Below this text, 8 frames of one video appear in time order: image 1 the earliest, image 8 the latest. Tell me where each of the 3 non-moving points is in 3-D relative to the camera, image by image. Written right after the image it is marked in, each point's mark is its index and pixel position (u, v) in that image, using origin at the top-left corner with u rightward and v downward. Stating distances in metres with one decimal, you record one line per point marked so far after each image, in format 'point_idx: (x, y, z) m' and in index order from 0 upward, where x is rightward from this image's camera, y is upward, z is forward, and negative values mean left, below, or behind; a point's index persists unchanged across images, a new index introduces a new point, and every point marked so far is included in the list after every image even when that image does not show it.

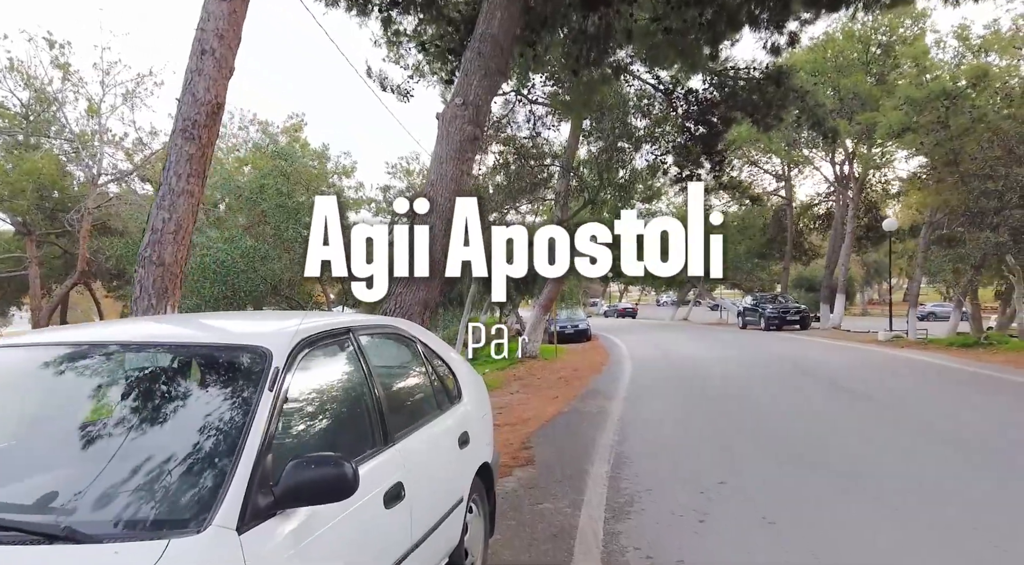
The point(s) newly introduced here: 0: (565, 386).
0: (+0.9, -1.7, +11.6) m
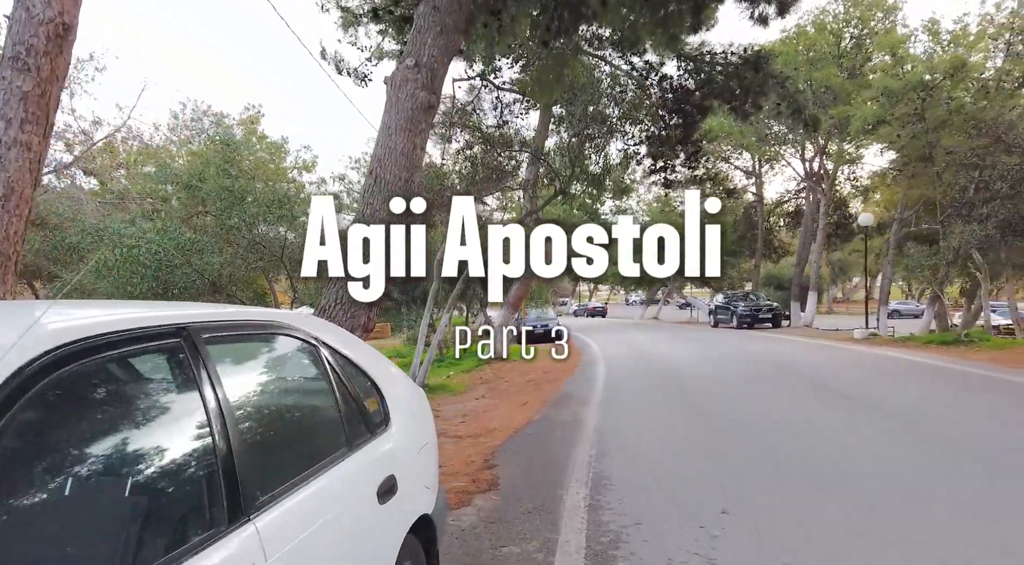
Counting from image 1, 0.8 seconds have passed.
0: (+0.4, -1.6, +10.7) m
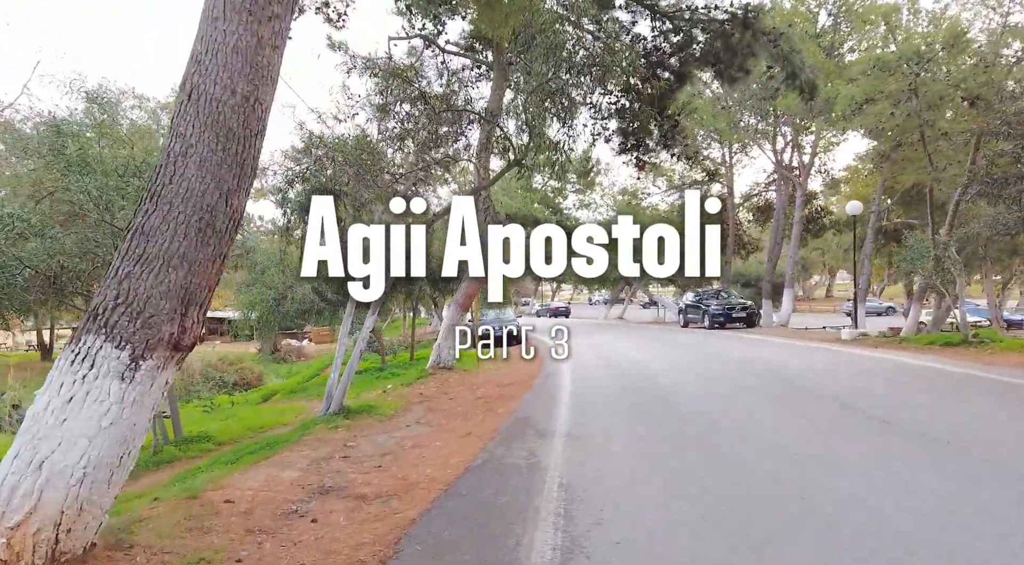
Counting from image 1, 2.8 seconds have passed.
0: (-0.3, -1.5, +8.5) m
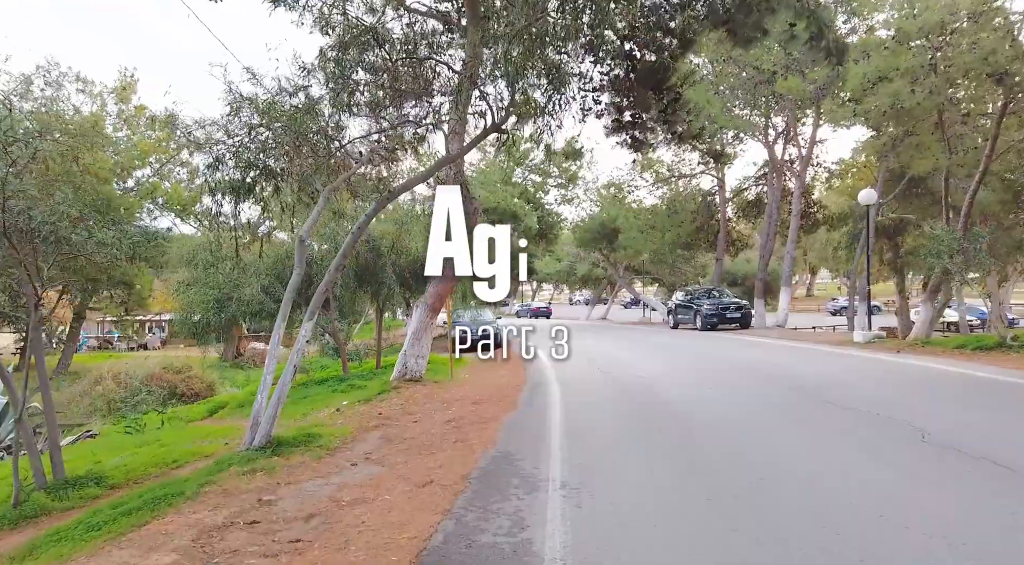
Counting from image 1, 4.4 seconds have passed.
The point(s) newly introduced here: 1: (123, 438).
0: (-0.5, -1.5, +6.7) m
1: (-5.6, -2.2, +10.6) m
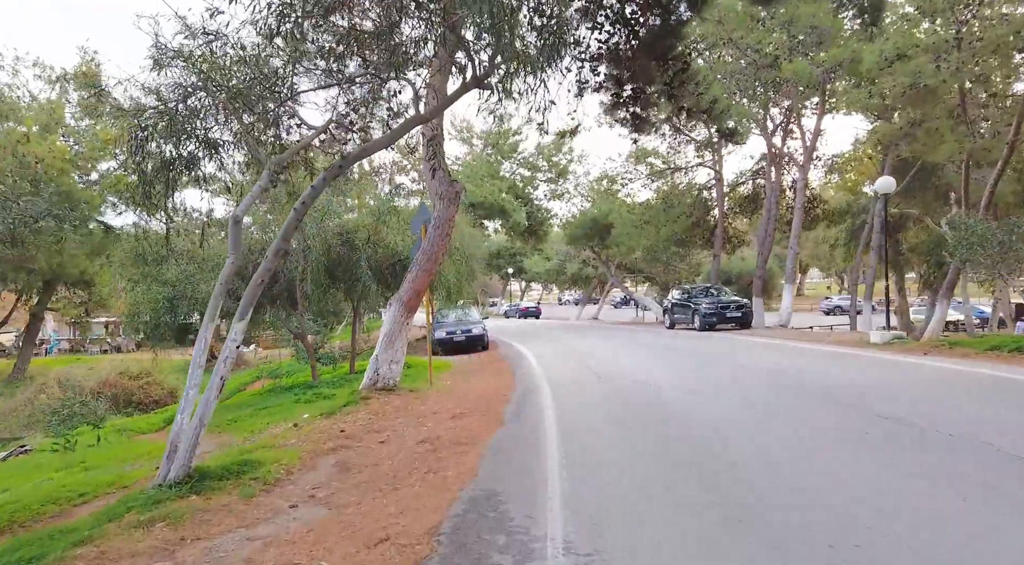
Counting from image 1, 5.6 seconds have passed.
0: (-0.6, -1.4, +5.3) m
1: (-5.8, -2.2, +9.2) m
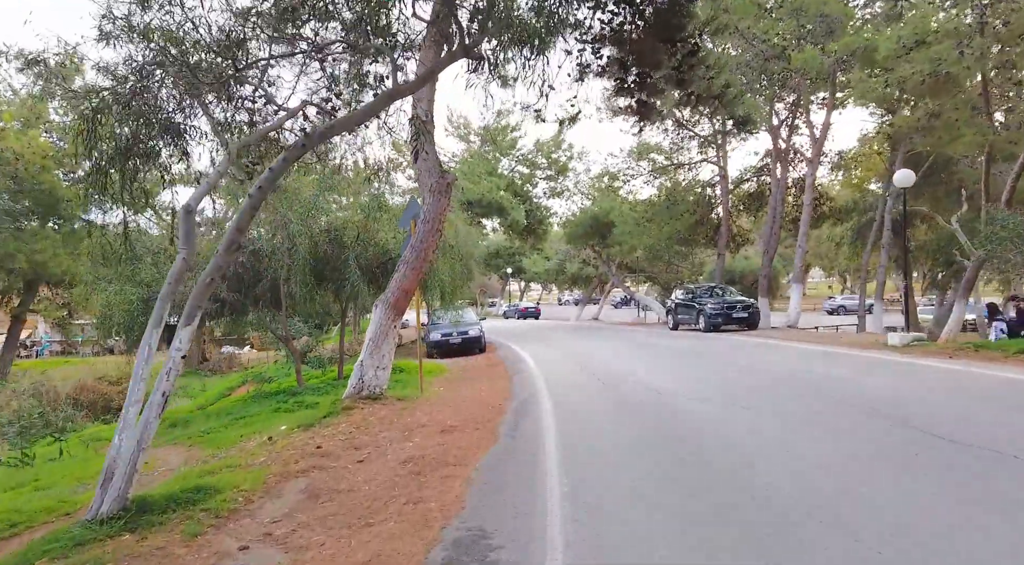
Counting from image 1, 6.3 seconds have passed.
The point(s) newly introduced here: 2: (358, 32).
0: (-0.6, -1.4, +4.6) m
1: (-5.9, -2.2, +8.4) m
2: (-1.8, +2.5, +7.5) m
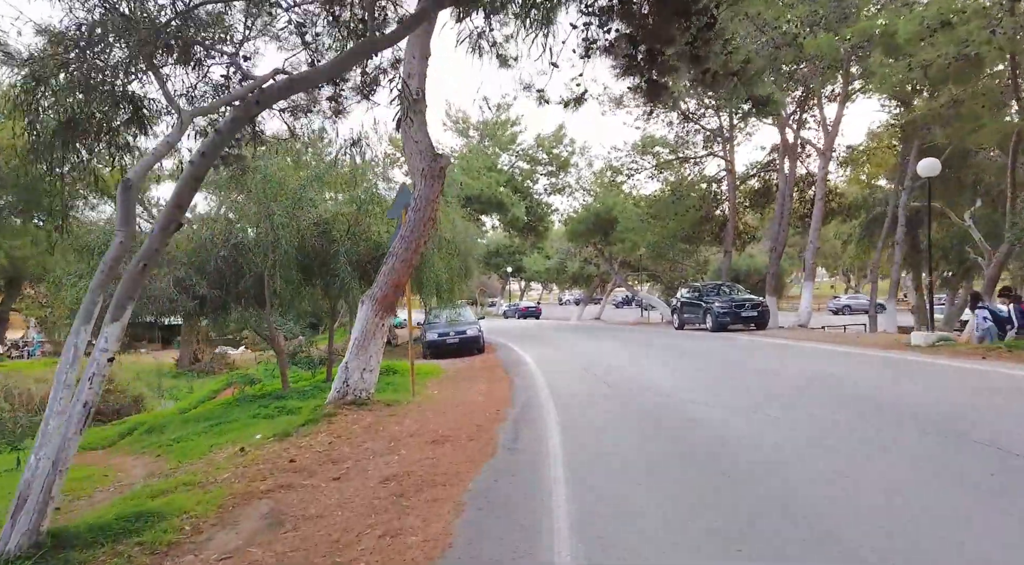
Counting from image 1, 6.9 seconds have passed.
0: (-0.7, -1.3, +3.8) m
1: (-5.9, -2.1, +7.7) m
2: (-1.8, +2.6, +6.7) m
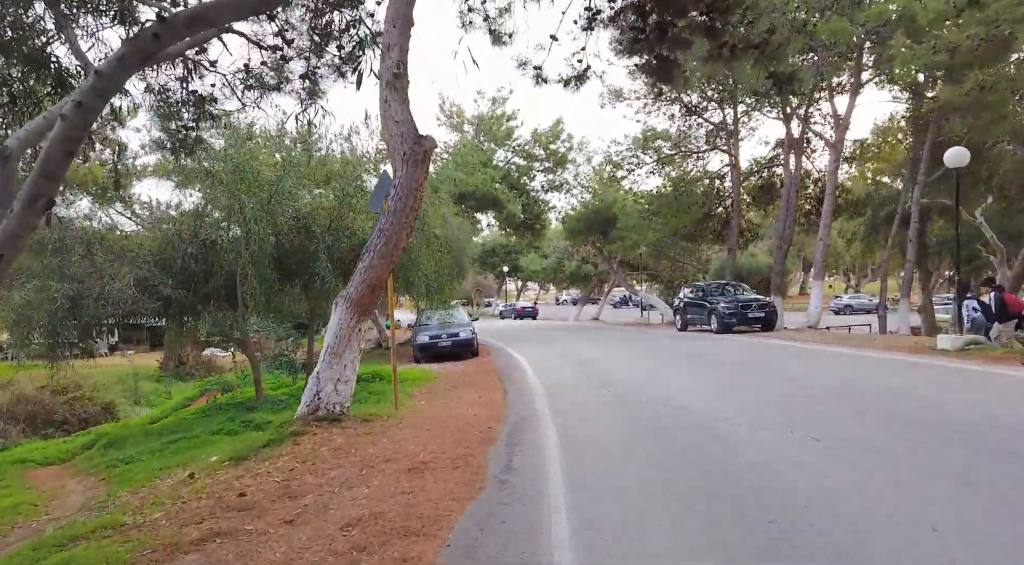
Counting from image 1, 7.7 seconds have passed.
0: (-0.7, -1.3, +2.9) m
1: (-5.9, -2.1, +6.7) m
2: (-1.8, +2.6, +5.7) m
